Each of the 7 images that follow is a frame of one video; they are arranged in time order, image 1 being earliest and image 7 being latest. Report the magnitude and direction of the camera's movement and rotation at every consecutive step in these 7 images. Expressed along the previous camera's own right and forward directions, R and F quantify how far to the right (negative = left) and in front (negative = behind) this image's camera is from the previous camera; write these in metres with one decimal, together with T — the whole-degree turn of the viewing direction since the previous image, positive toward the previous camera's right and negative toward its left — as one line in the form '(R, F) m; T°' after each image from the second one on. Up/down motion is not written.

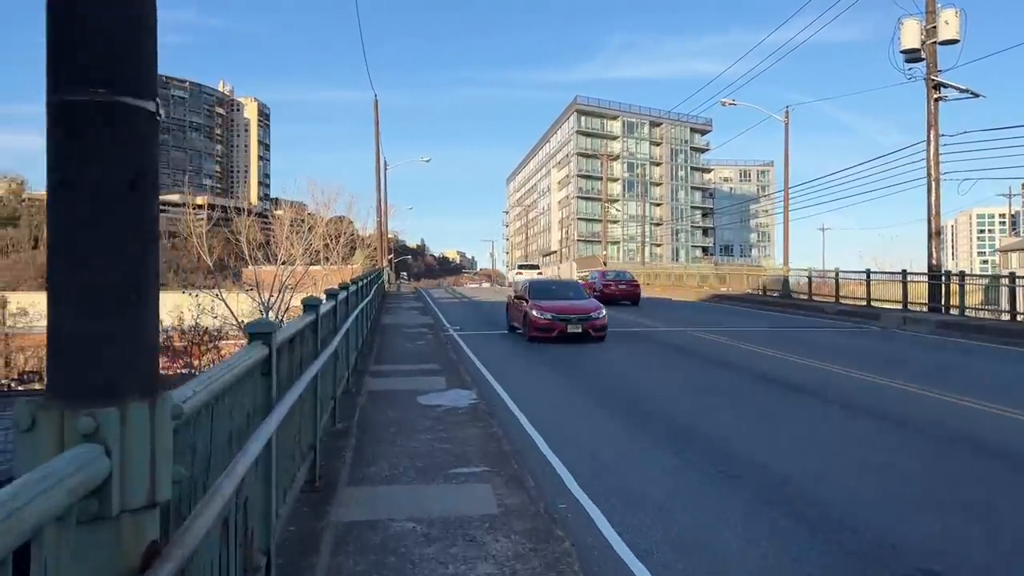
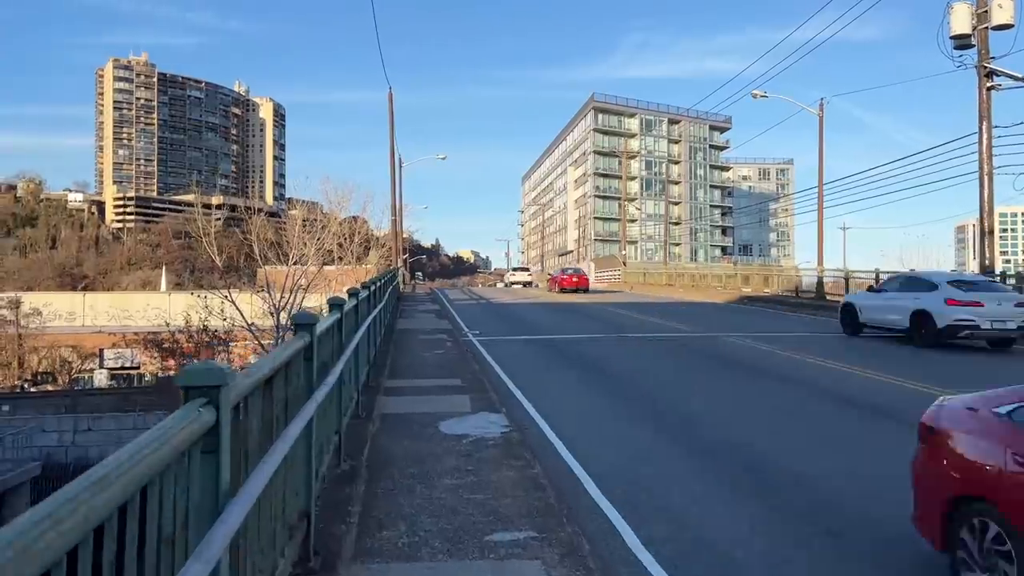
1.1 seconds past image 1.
(-0.1, +0.7) m; -1°
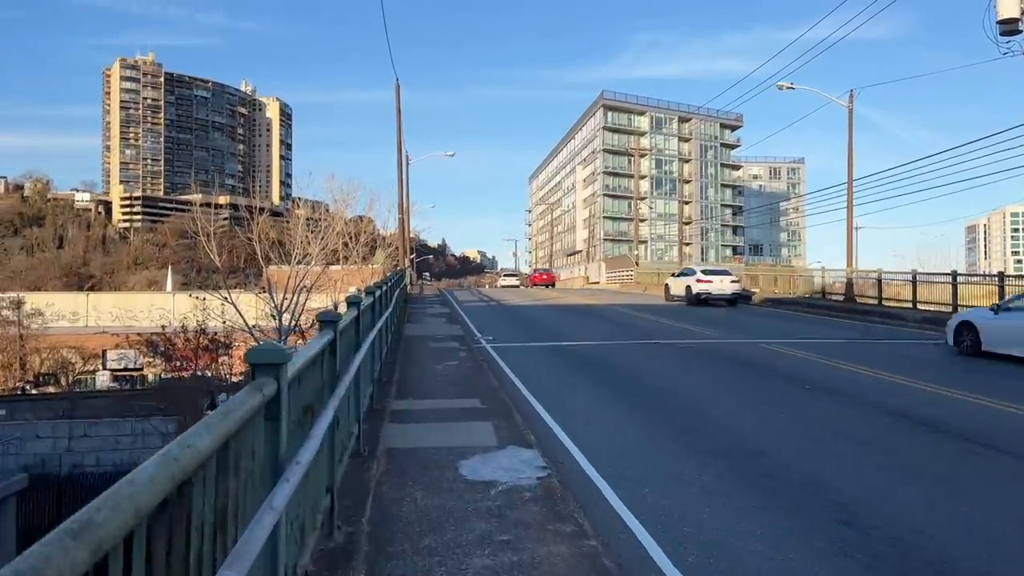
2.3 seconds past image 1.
(-0.1, +0.8) m; 0°
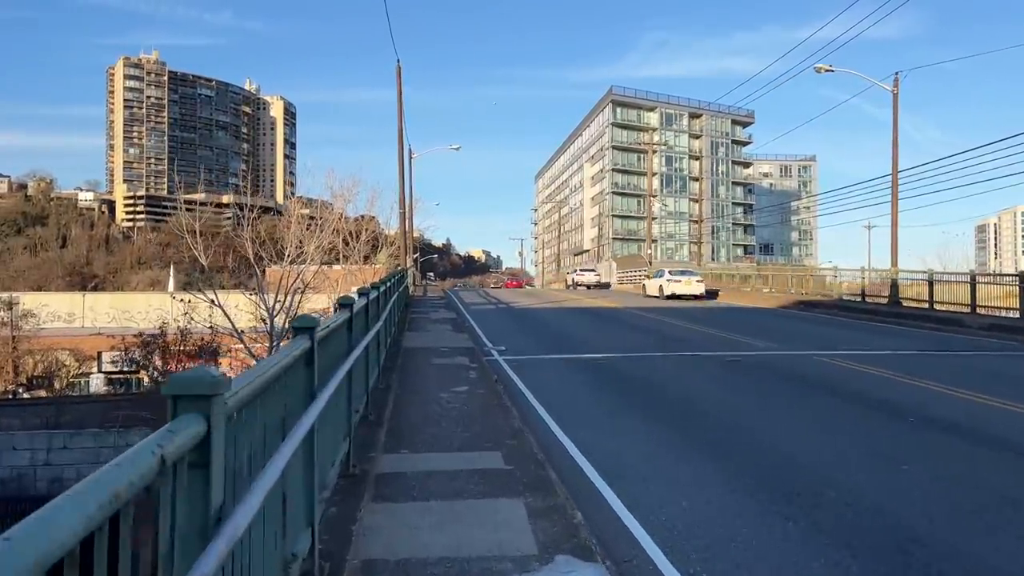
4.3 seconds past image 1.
(-0.1, +1.3) m; 0°
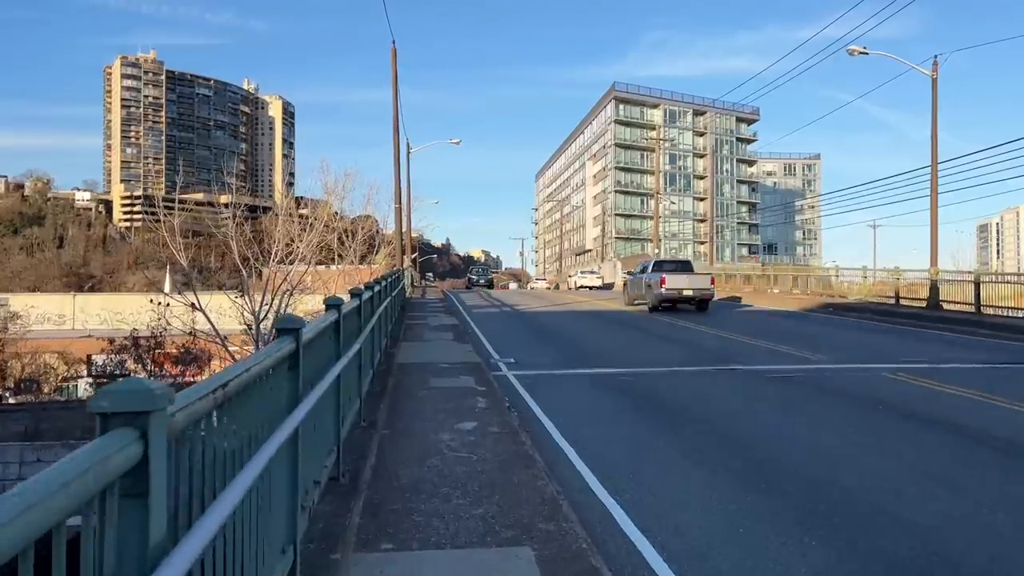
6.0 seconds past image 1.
(-0.1, +1.2) m; 0°
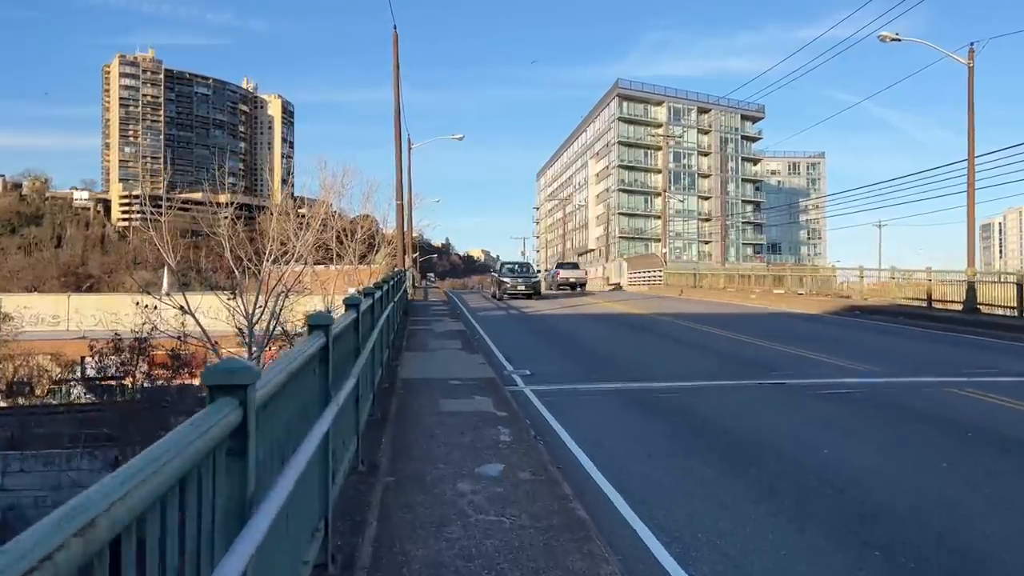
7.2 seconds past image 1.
(-0.1, +0.8) m; 0°
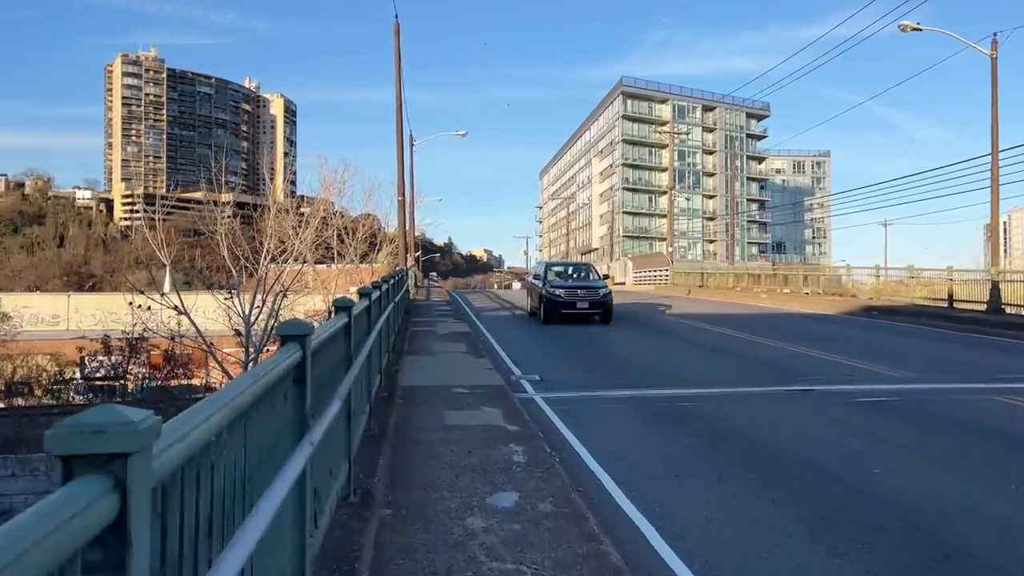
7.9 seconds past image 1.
(-0.1, +0.5) m; 0°
